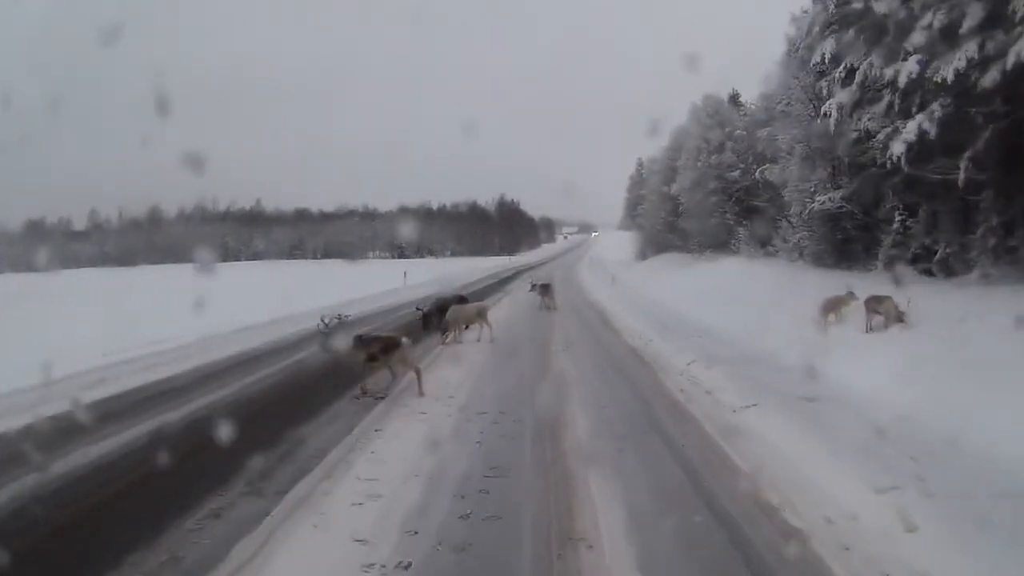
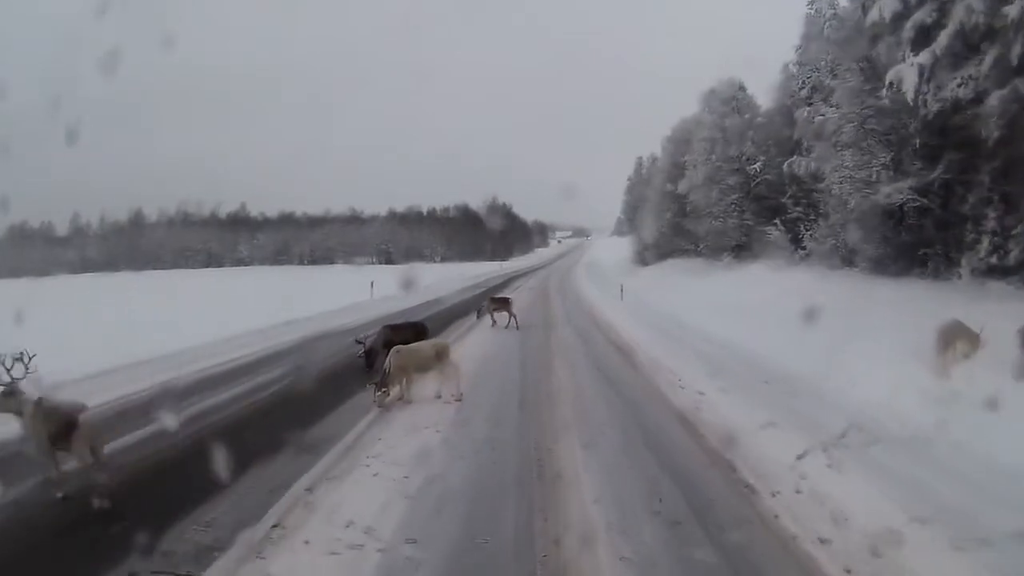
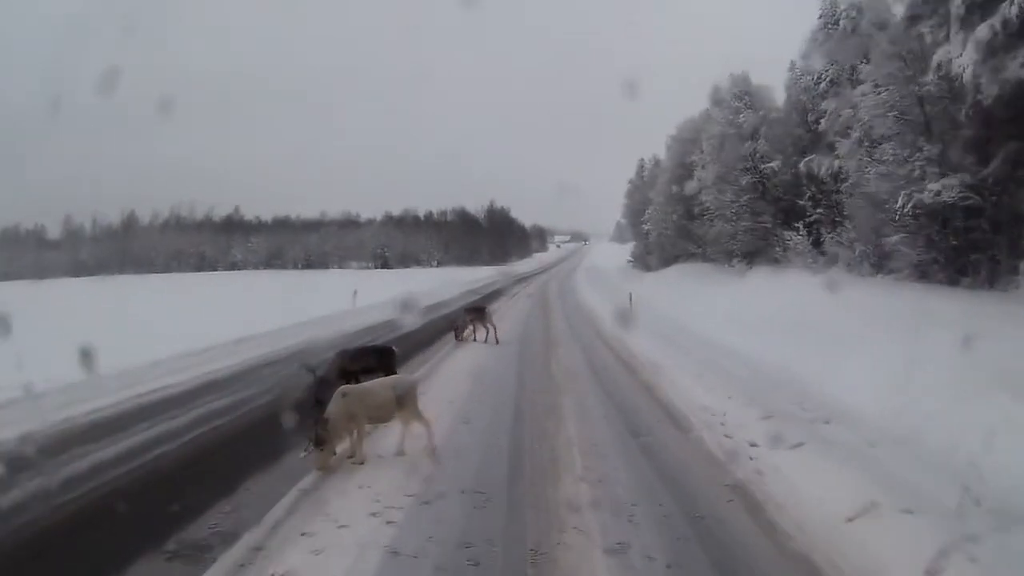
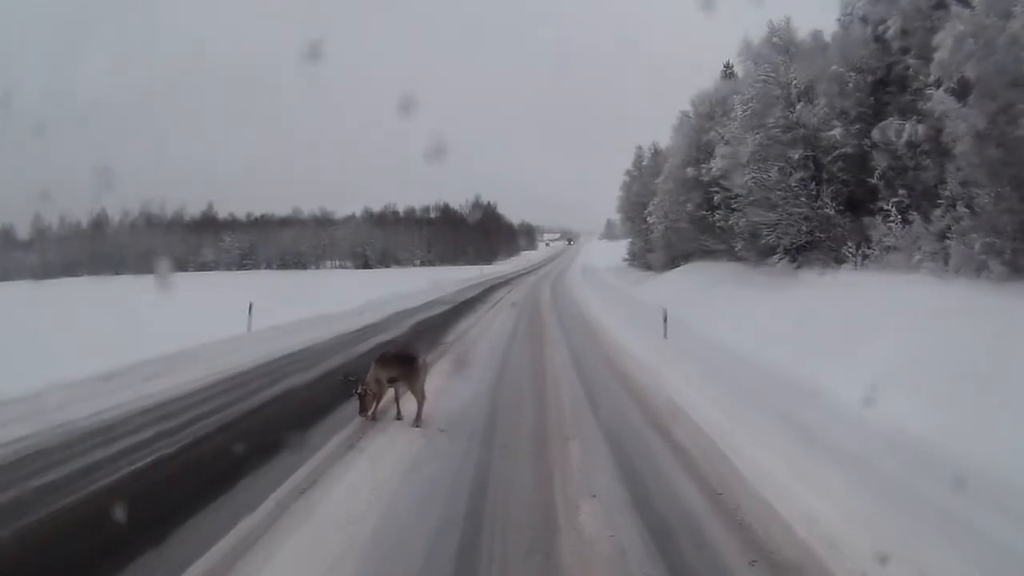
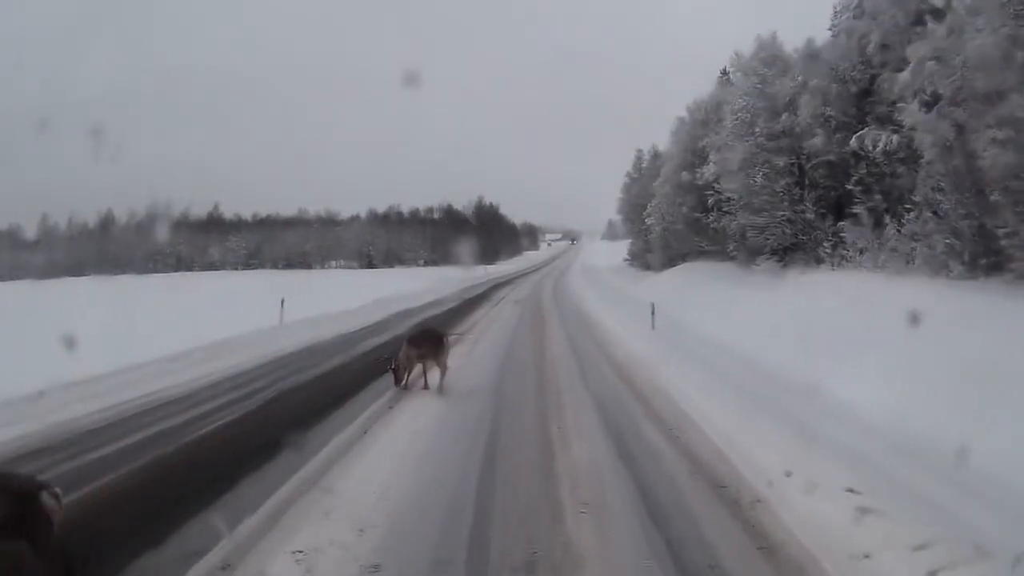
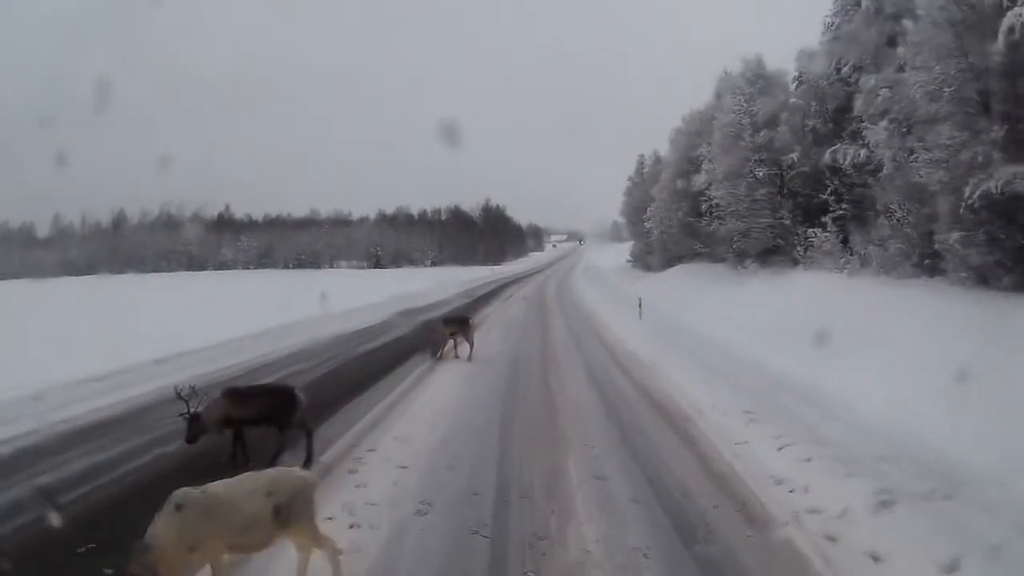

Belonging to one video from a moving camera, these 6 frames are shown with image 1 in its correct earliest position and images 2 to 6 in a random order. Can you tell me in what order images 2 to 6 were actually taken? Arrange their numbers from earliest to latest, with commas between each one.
2, 3, 6, 5, 4
